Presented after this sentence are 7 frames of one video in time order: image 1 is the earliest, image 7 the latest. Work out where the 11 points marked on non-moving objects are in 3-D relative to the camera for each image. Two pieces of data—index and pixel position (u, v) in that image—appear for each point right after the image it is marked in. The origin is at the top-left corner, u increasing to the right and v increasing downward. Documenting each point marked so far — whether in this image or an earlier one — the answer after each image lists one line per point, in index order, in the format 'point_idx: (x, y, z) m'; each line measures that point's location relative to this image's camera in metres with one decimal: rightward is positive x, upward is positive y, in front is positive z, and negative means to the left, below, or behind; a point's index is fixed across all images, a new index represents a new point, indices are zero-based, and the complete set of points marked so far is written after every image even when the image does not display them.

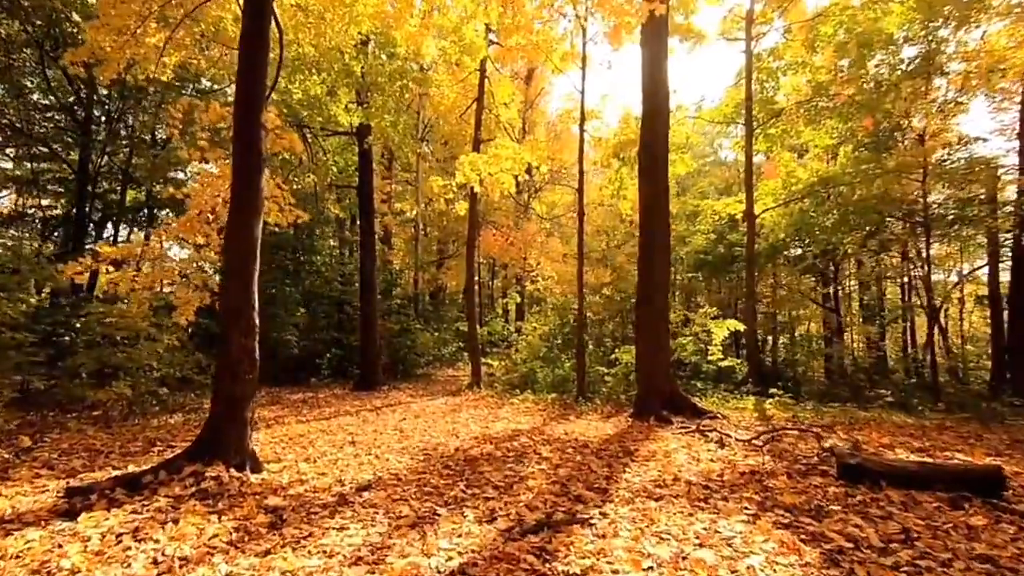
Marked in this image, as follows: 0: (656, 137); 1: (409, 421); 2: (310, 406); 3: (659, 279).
0: (+2.3, +2.4, +9.1) m
1: (-1.5, -2.0, +8.5) m
2: (-3.7, -2.2, +10.3) m
3: (+2.3, +0.1, +9.0) m
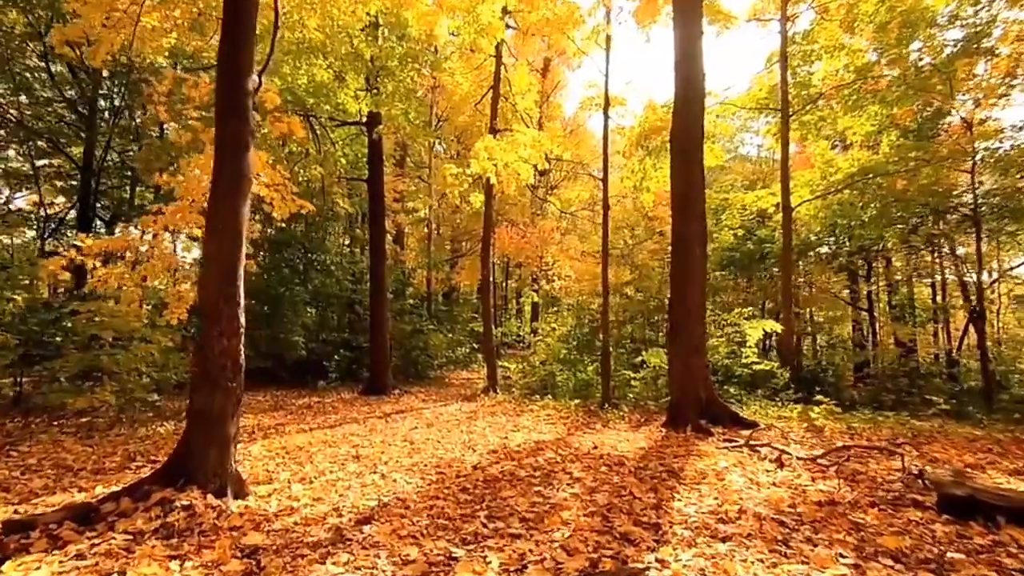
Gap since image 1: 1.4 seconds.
0: (+2.6, +2.4, +8.3) m
1: (-1.3, -2.0, +7.7) m
2: (-3.3, -2.1, +9.6) m
3: (+2.6, +0.2, +8.2) m
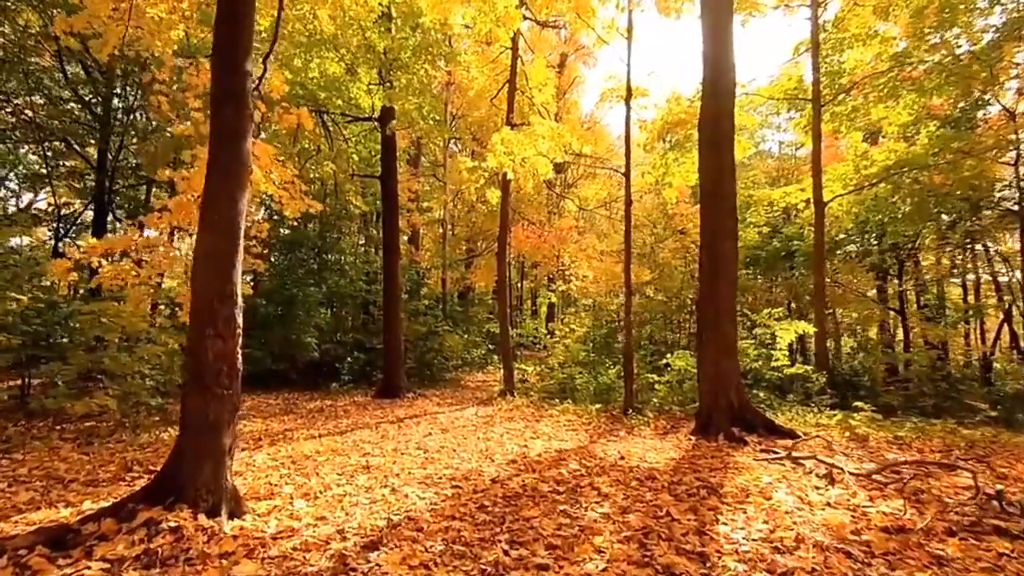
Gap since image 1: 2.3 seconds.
0: (+2.9, +2.4, +7.8) m
1: (-1.0, -1.9, +7.3) m
2: (-3.0, -2.1, +9.3) m
3: (+2.9, +0.2, +7.7) m
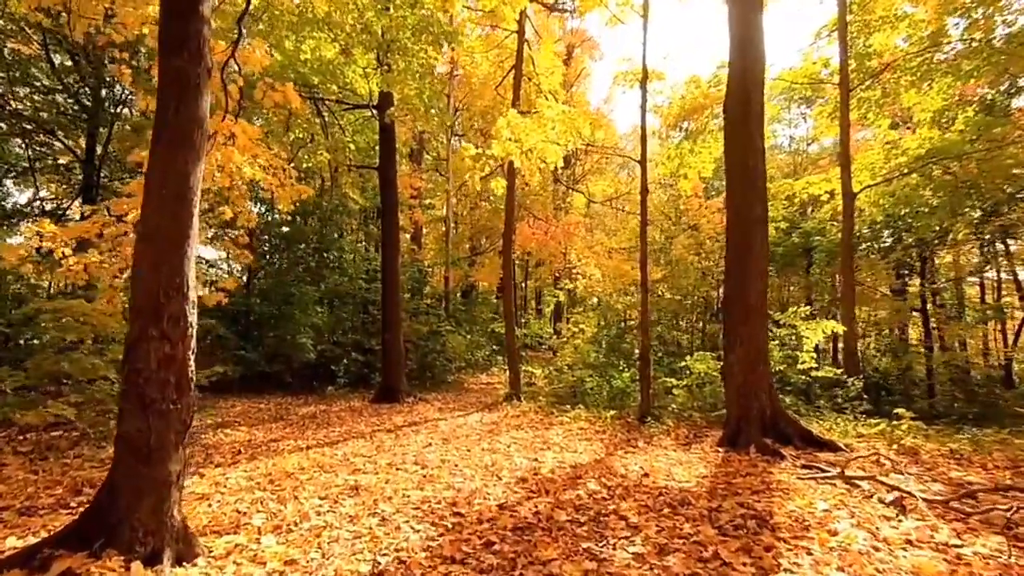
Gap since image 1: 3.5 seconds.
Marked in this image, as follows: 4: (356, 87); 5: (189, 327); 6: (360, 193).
0: (+3.0, +2.5, +7.1) m
1: (-0.9, -1.9, +6.6) m
2: (-2.9, -2.1, +8.6) m
3: (+3.0, +0.2, +7.0) m
4: (-2.9, +3.7, +10.5) m
5: (-1.8, -0.2, +3.2) m
6: (-4.2, +2.6, +15.5) m
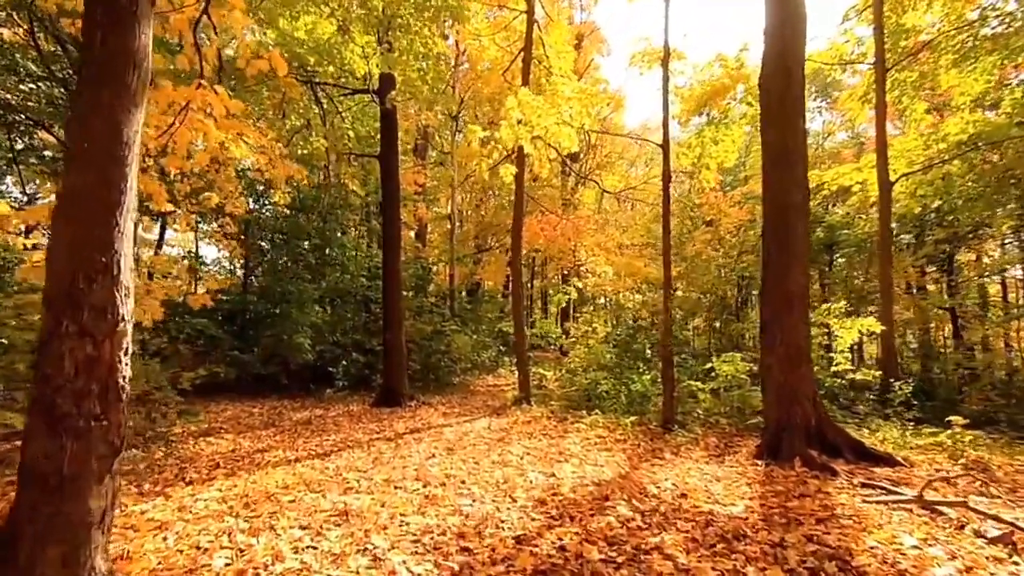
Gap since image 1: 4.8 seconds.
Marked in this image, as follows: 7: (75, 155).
0: (+3.1, +2.6, +6.3) m
1: (-0.8, -1.8, +5.9) m
2: (-2.8, -2.0, +7.9) m
3: (+3.1, +0.3, +6.2) m
4: (-2.7, +3.8, +9.8) m
5: (-1.7, -0.1, +2.5) m
6: (-4.0, +2.7, +14.8) m
7: (-1.9, +0.6, +2.4) m
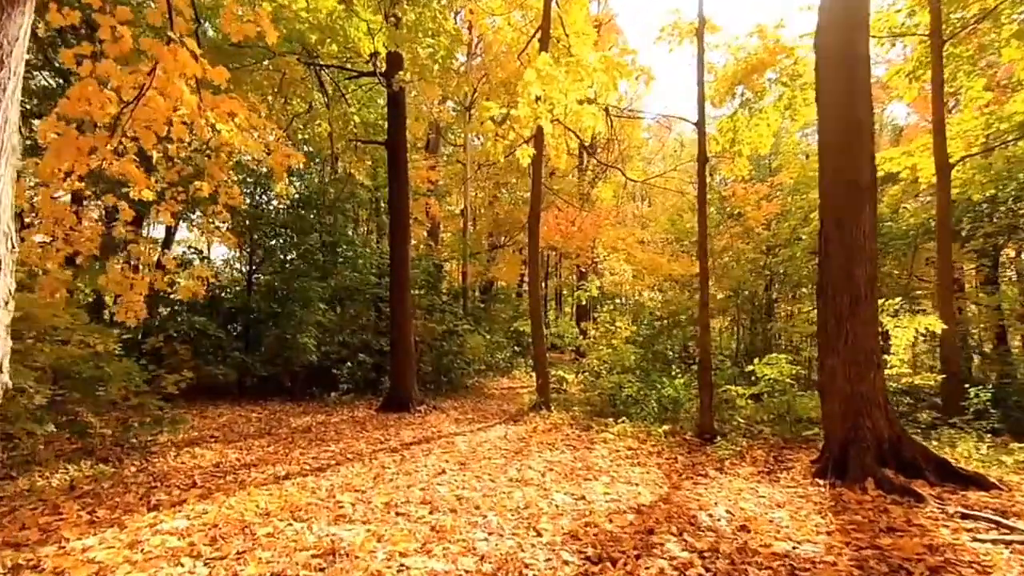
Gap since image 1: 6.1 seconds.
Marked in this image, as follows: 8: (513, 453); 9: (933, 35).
0: (+3.3, +2.6, +5.5) m
1: (-0.6, -1.7, +5.1) m
2: (-2.5, -1.9, +7.2) m
3: (+3.3, +0.4, +5.3) m
4: (-2.5, +3.9, +9.0) m
5: (-1.6, -0.1, +1.7) m
6: (-3.6, +2.7, +14.1) m
7: (-1.8, +0.6, +1.7) m
8: (0.0, -1.9, +6.4) m
9: (+6.9, +4.2, +9.4) m
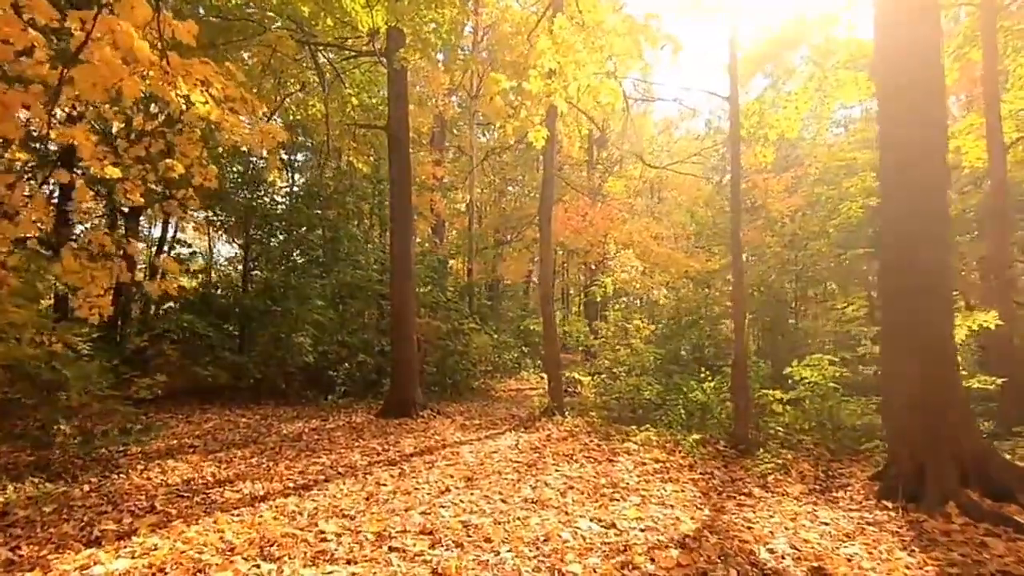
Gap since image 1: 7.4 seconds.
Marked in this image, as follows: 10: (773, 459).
0: (+3.4, +2.7, +4.7) m
1: (-0.4, -1.7, +4.4) m
2: (-2.4, -1.8, +6.4) m
3: (+3.5, +0.5, +4.6) m
4: (-2.3, +3.9, +8.3) m
5: (-1.5, 0.0, +1.0) m
6: (-3.4, +2.8, +13.4) m
7: (-1.7, +0.7, +1.0) m
8: (+0.1, -1.8, +5.7) m
9: (+7.1, +4.3, +8.6) m
10: (+2.7, -1.8, +5.9) m
